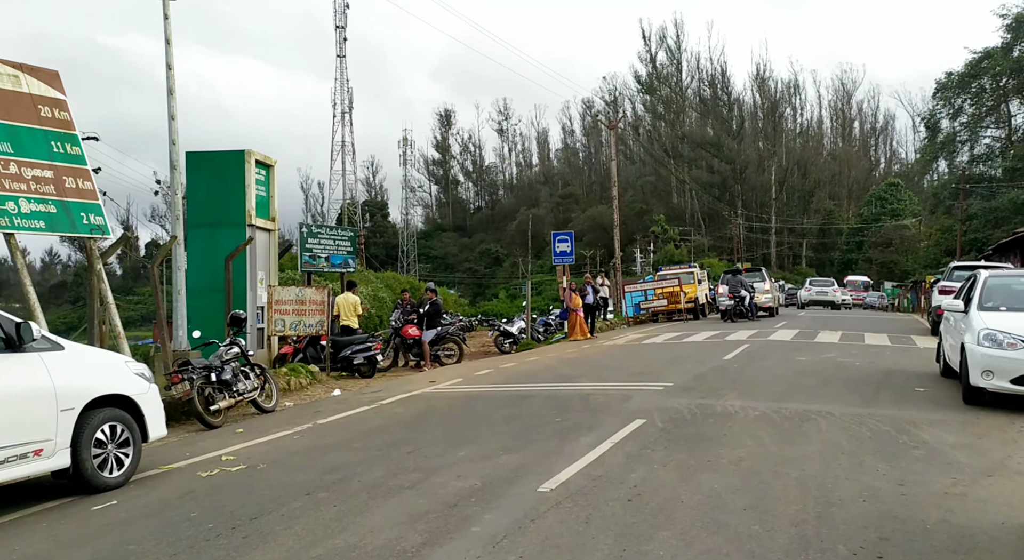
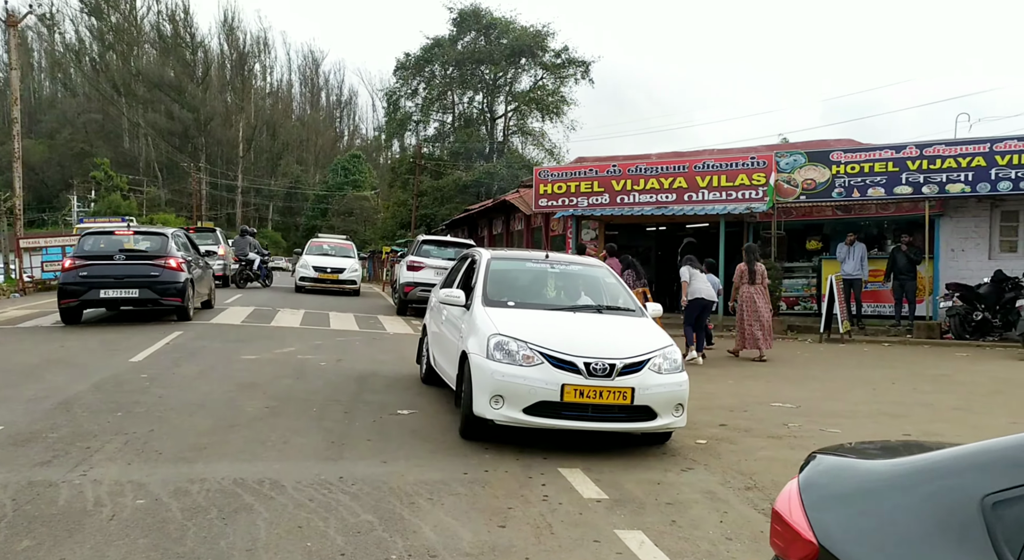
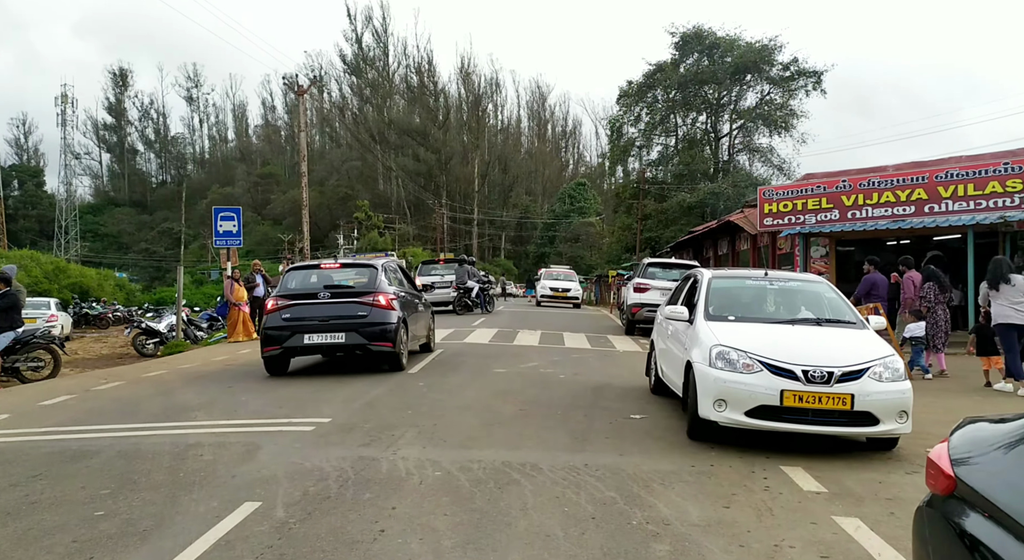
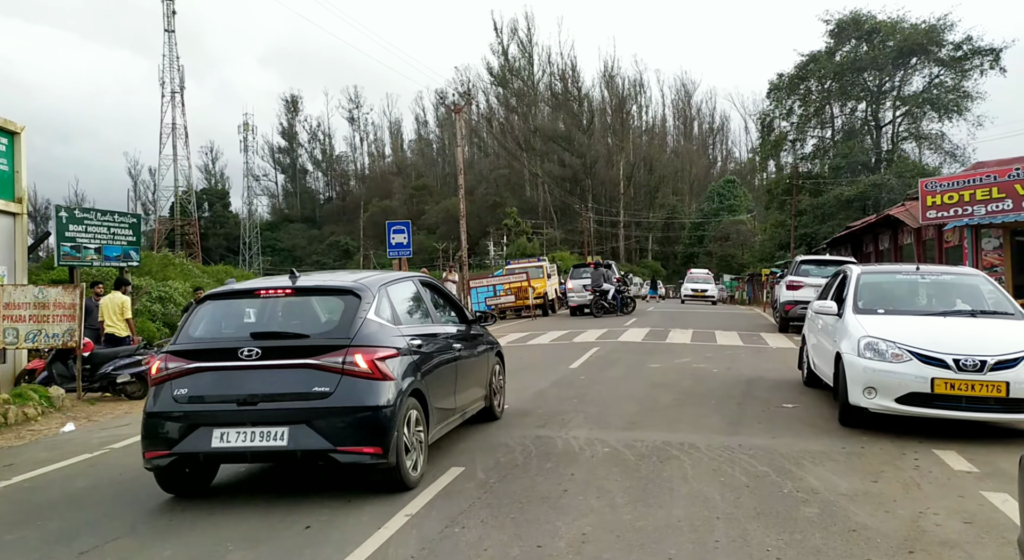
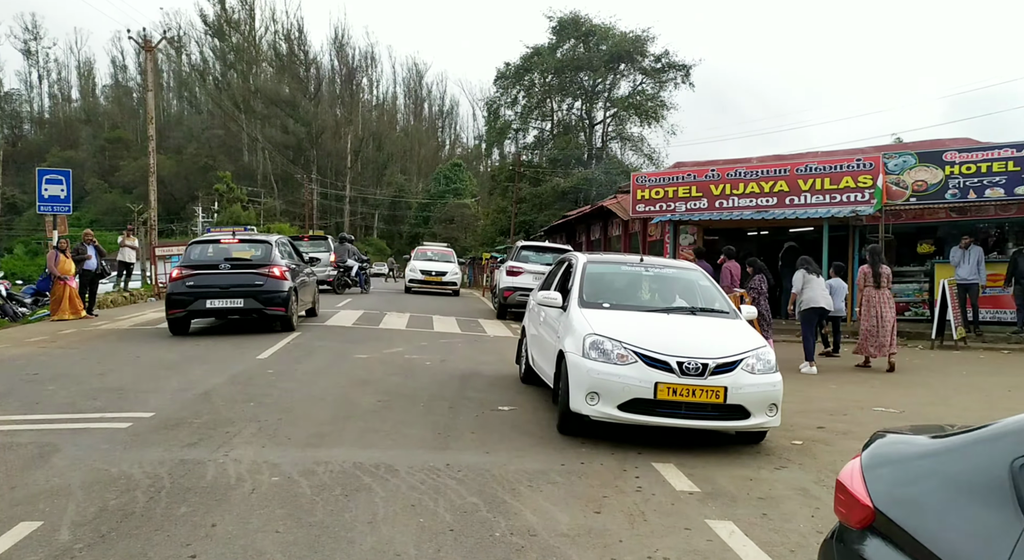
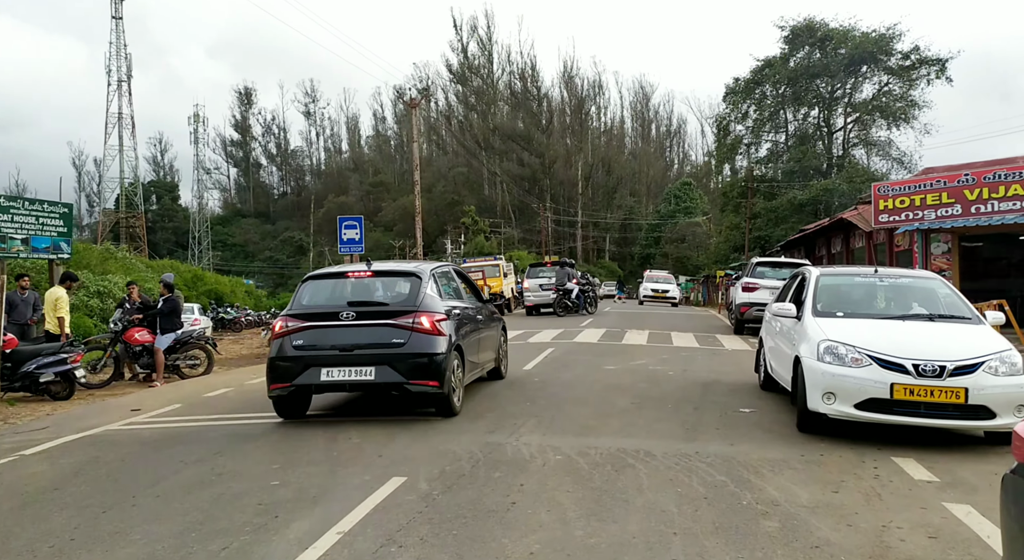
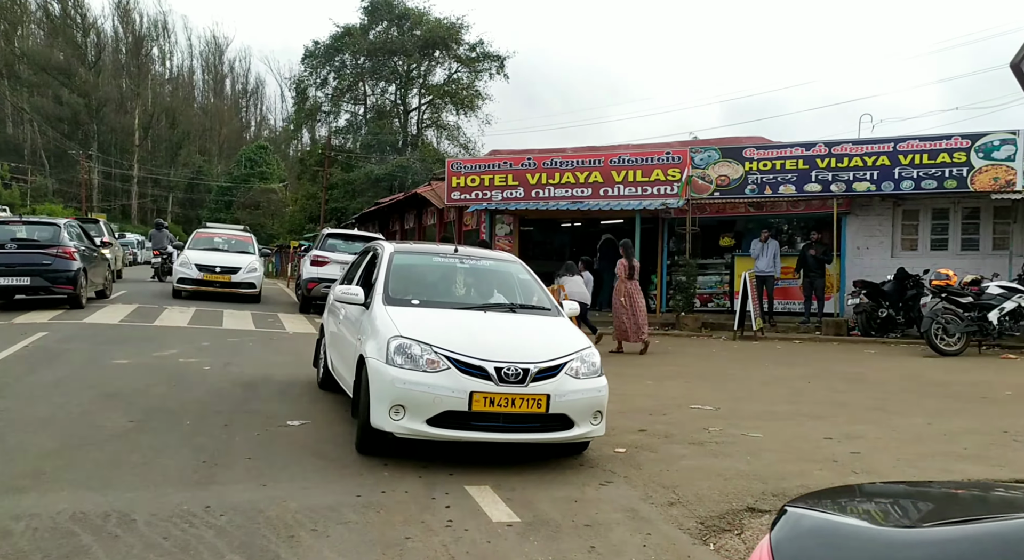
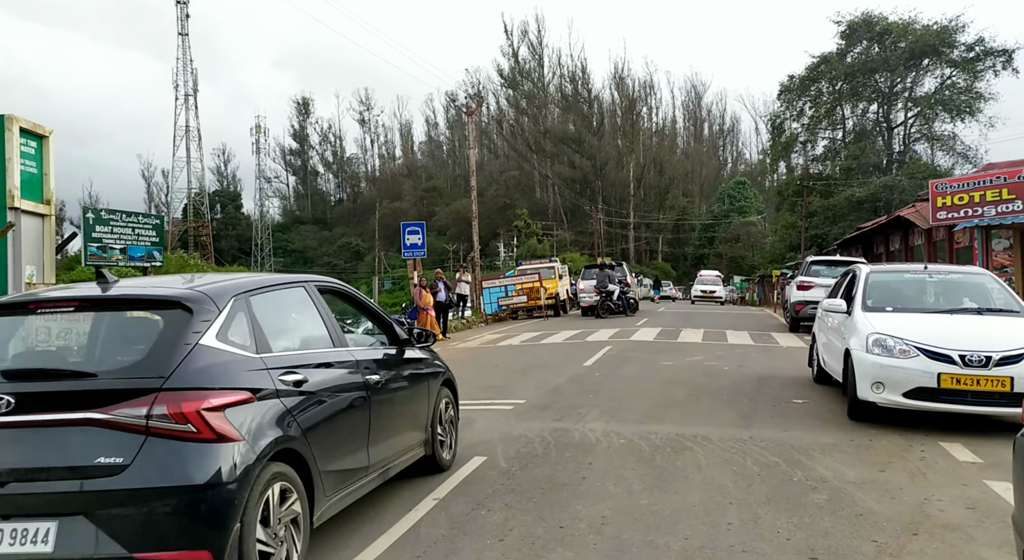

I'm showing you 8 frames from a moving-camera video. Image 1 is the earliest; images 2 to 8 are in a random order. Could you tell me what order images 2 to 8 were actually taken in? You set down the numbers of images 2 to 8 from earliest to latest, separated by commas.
8, 4, 6, 3, 5, 2, 7
